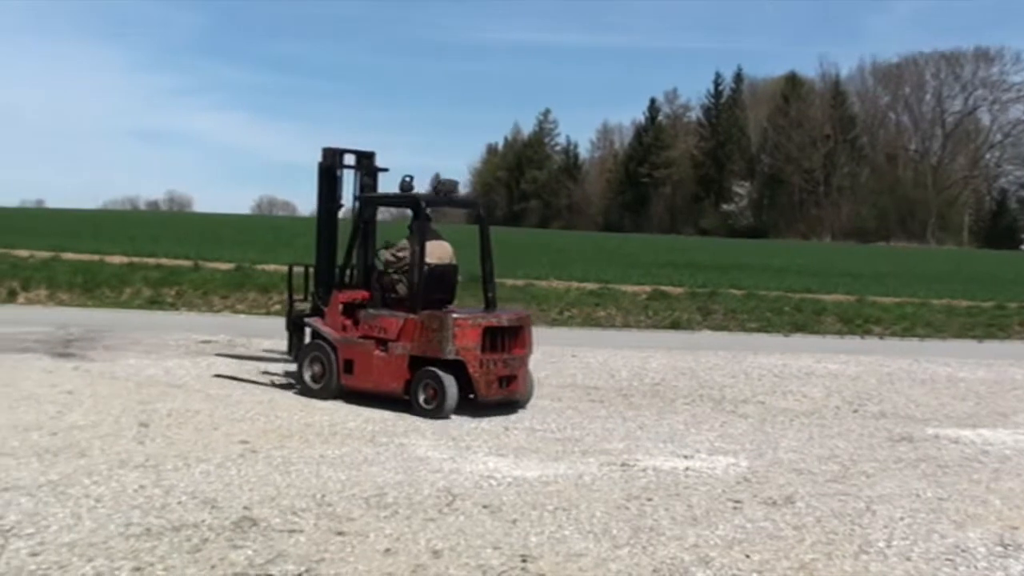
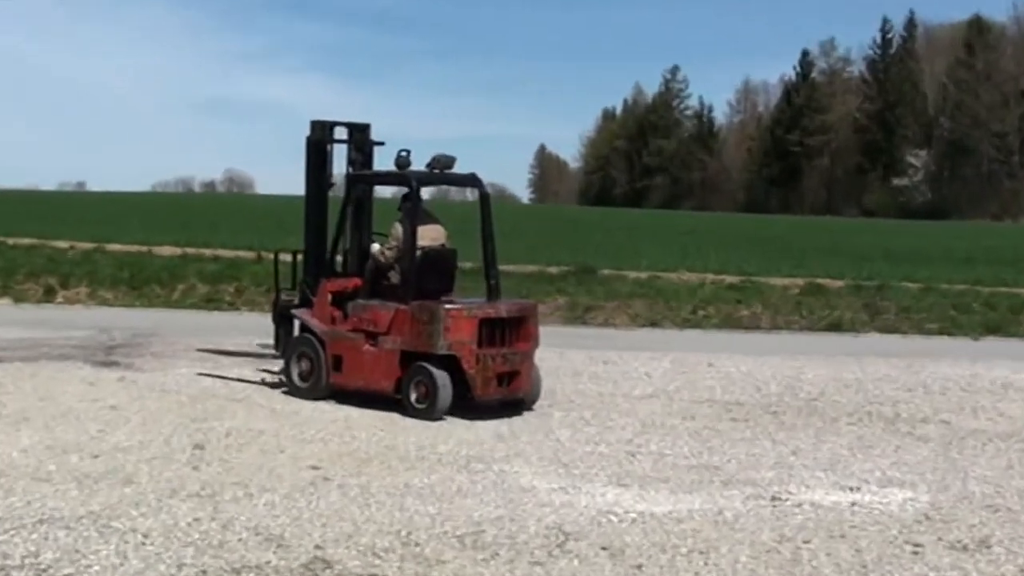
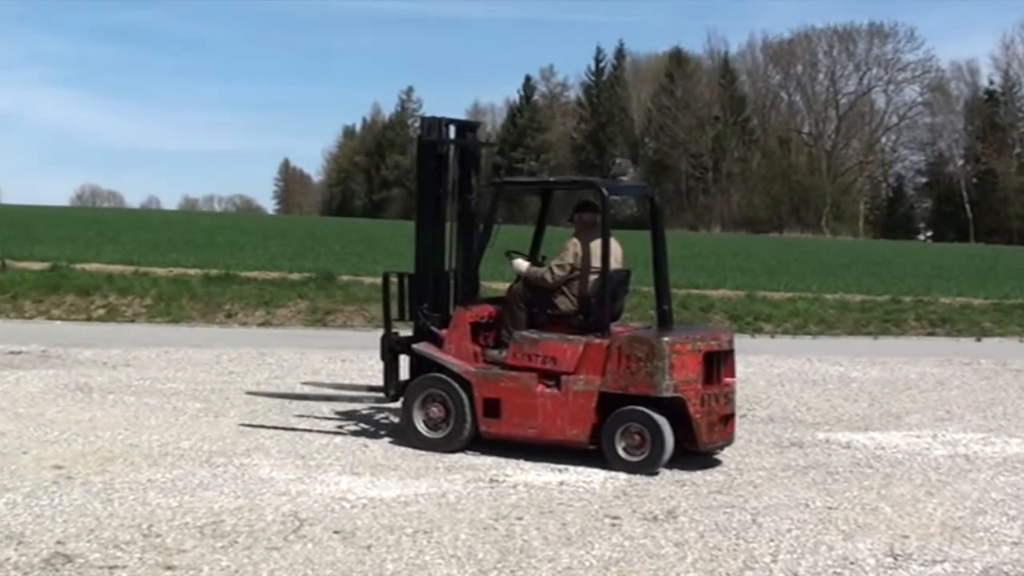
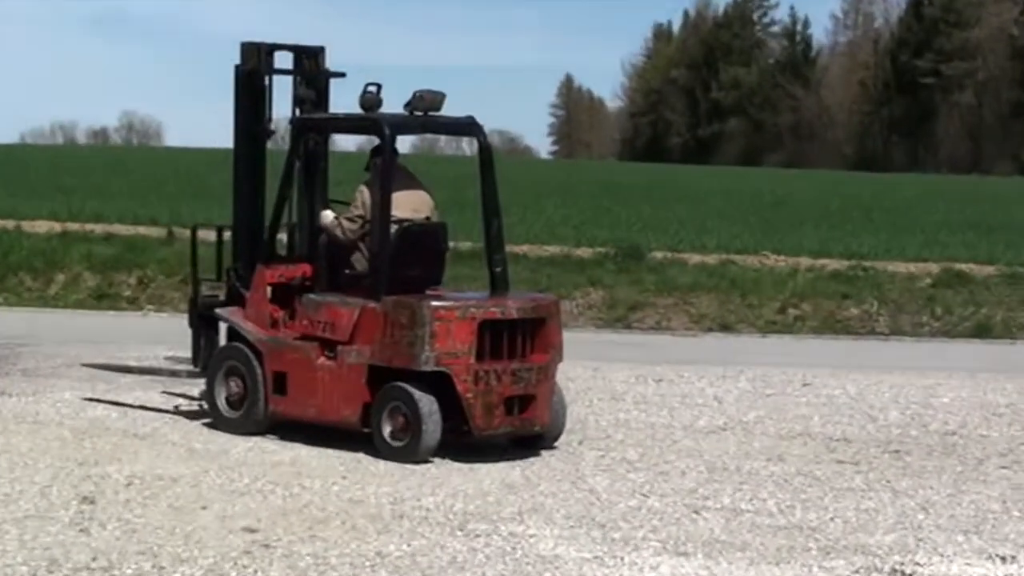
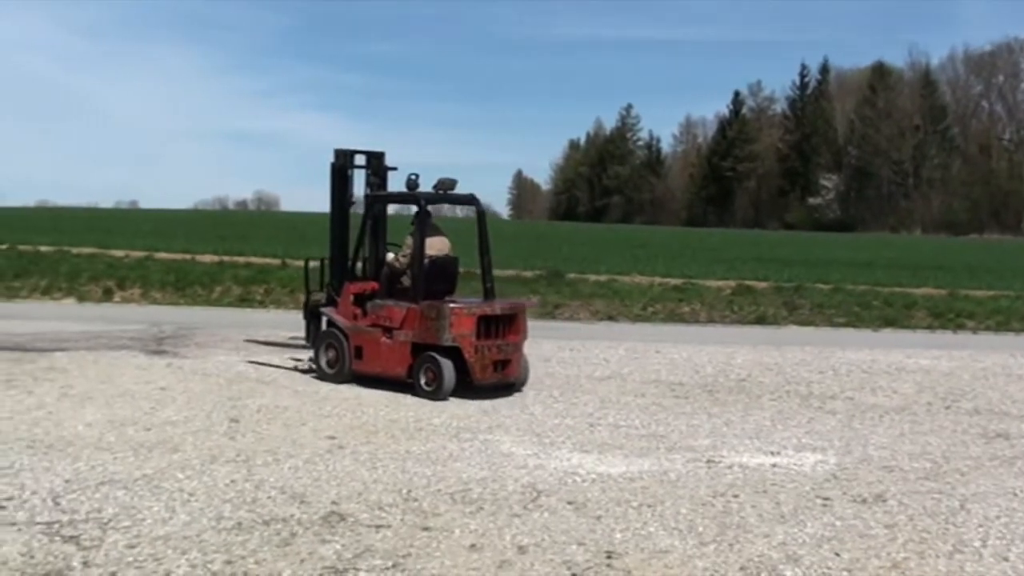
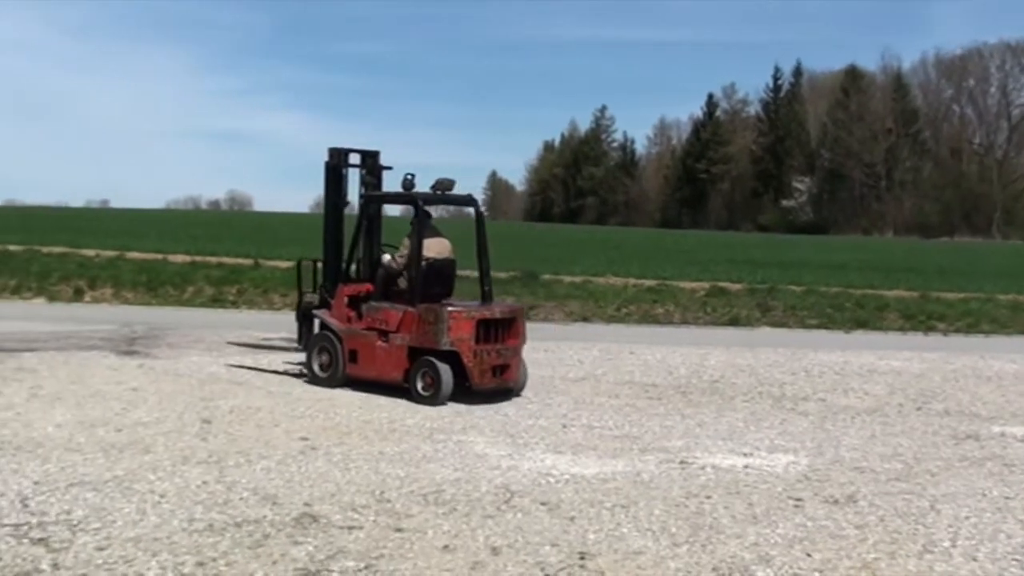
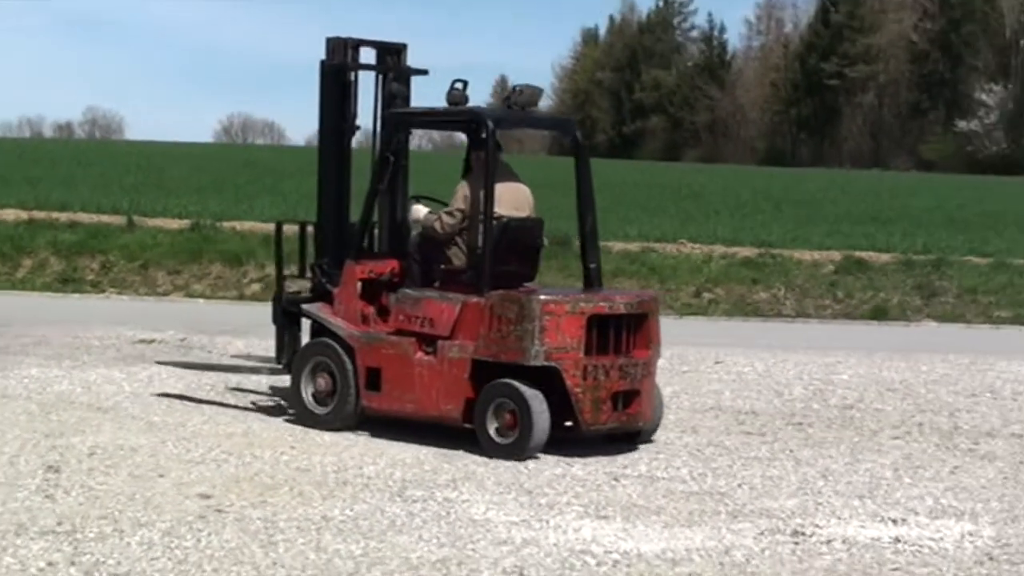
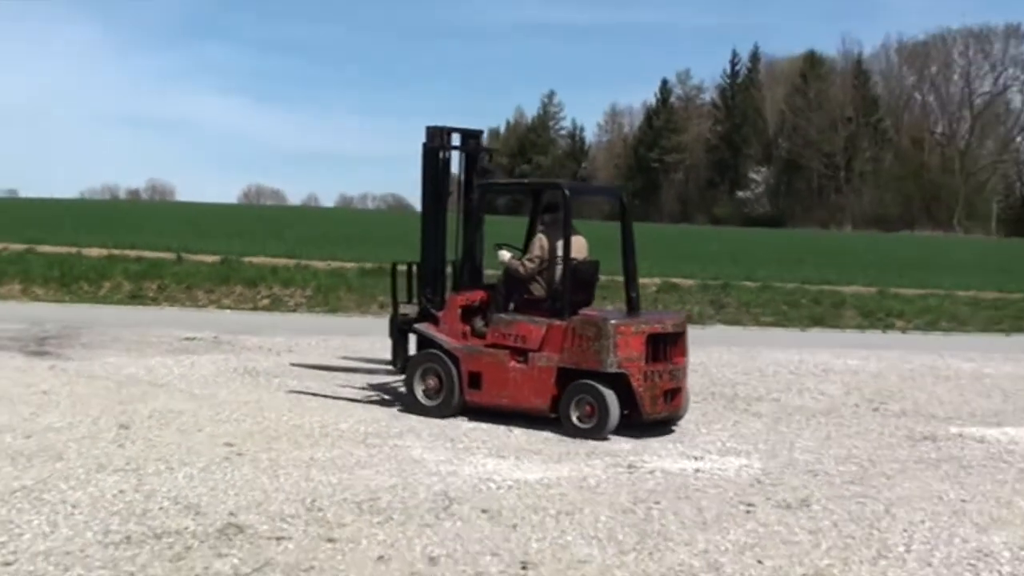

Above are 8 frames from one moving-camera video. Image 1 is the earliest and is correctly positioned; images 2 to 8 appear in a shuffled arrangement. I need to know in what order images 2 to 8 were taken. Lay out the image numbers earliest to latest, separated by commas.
6, 5, 2, 4, 7, 8, 3
